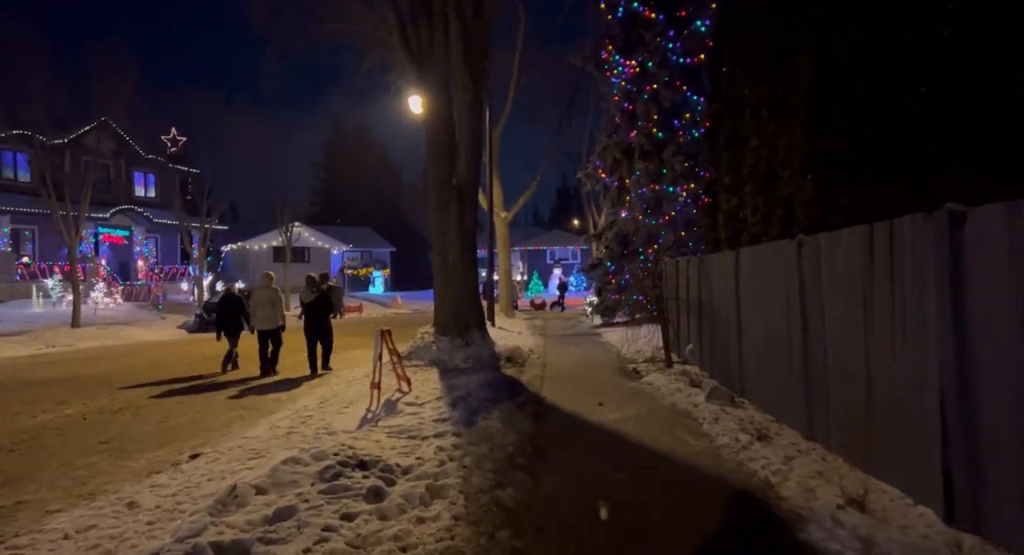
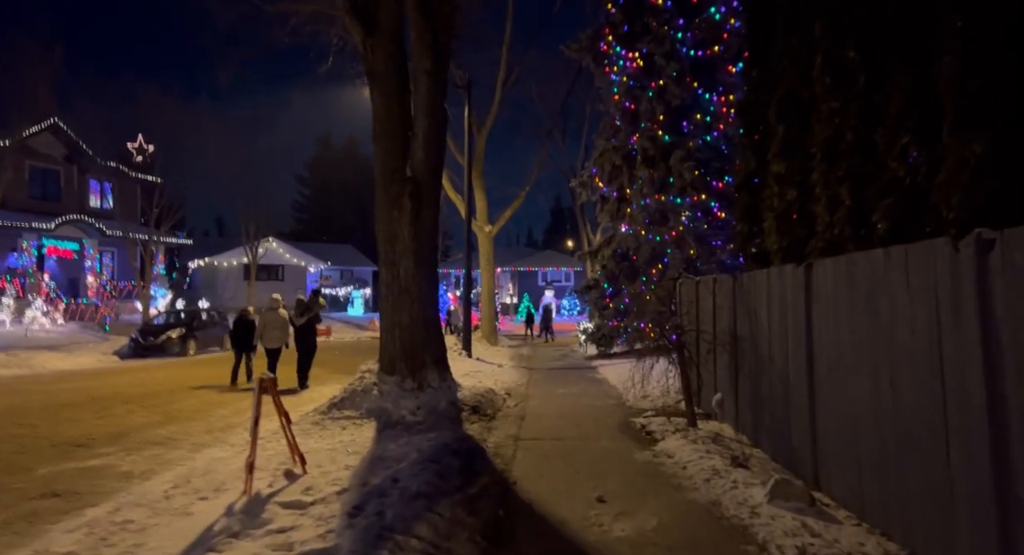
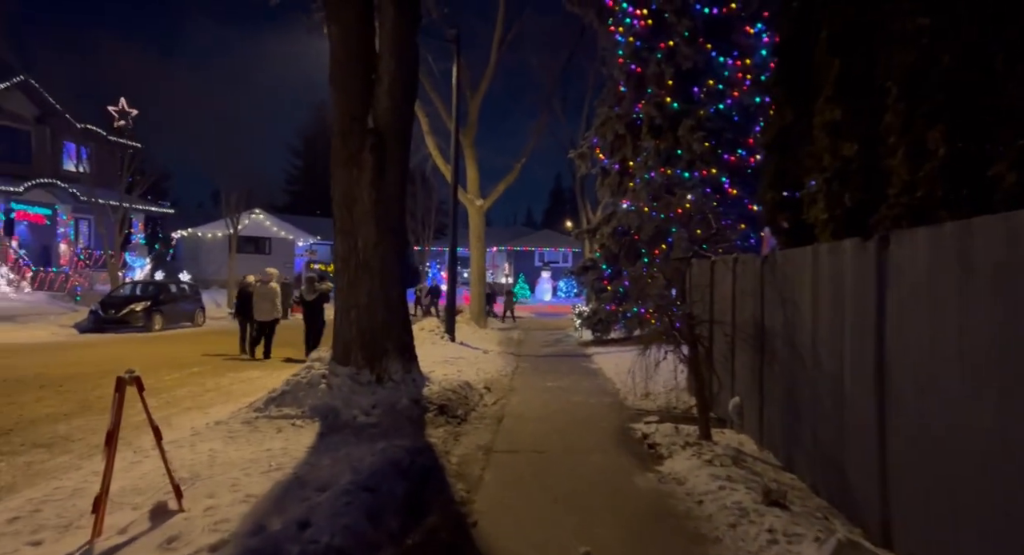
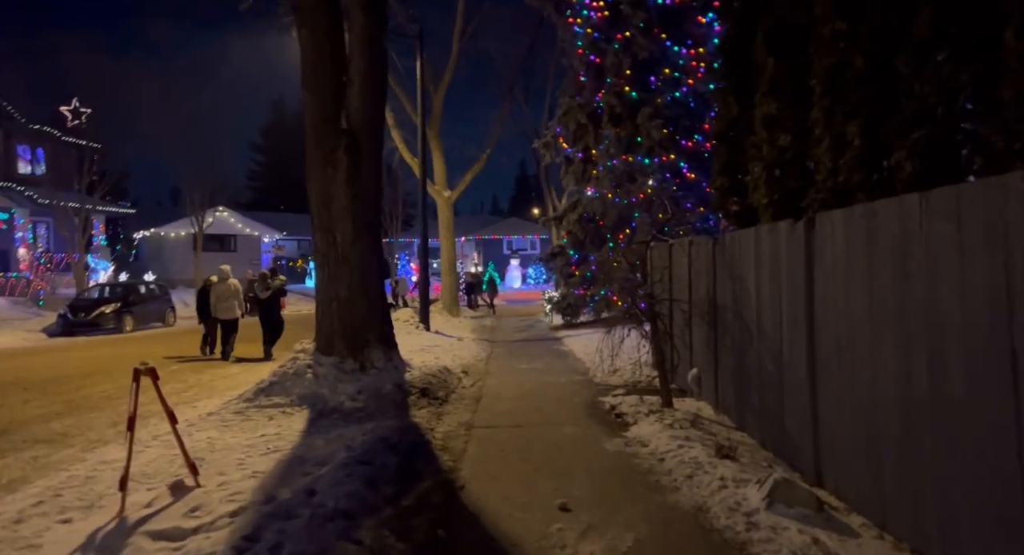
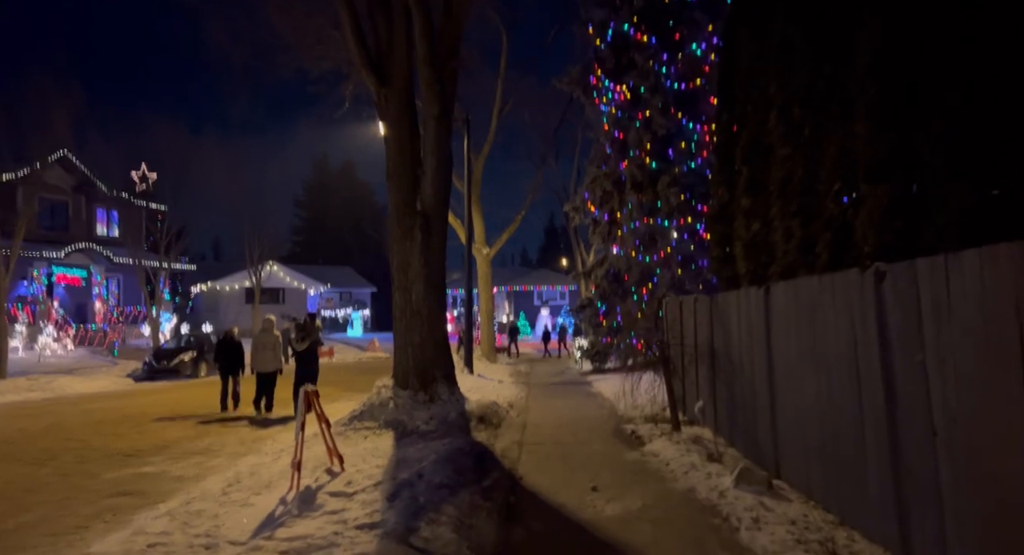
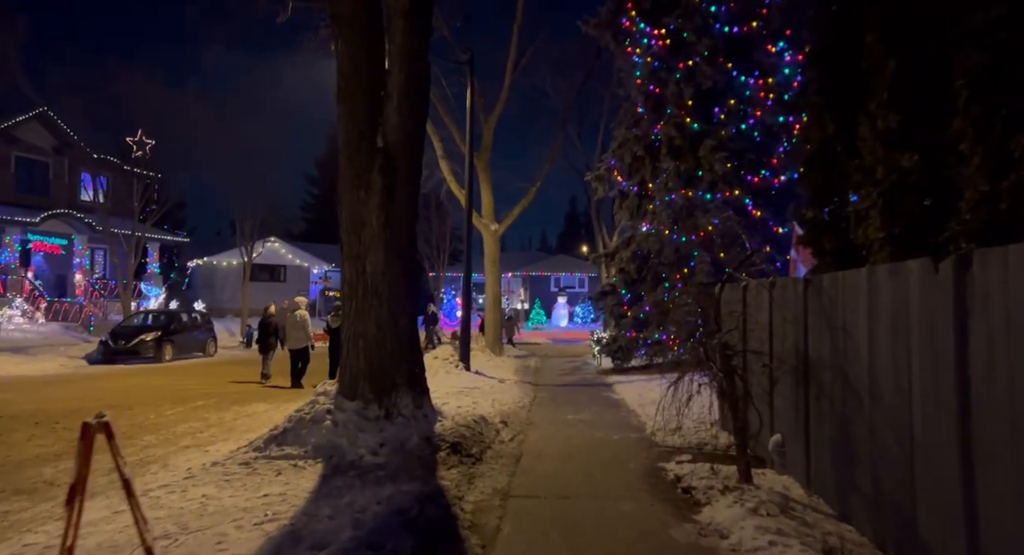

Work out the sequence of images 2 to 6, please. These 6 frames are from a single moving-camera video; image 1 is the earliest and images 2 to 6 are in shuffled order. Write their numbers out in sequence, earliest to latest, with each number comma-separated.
5, 2, 4, 3, 6
